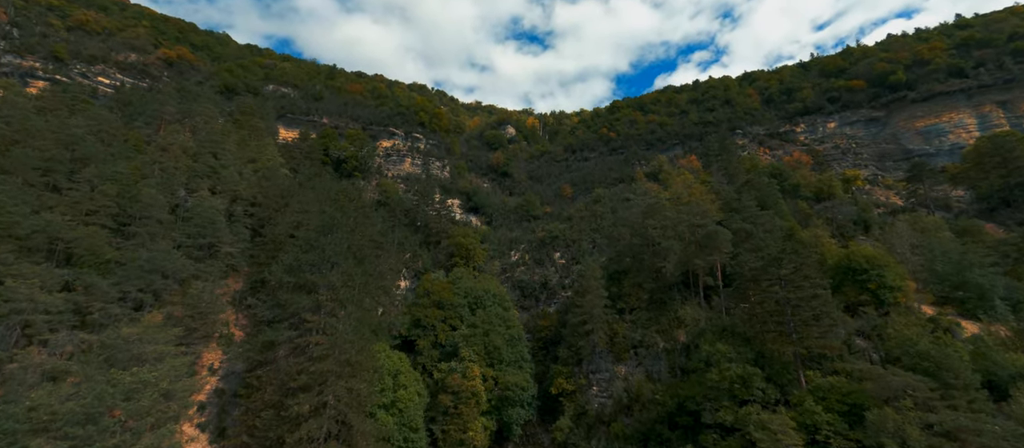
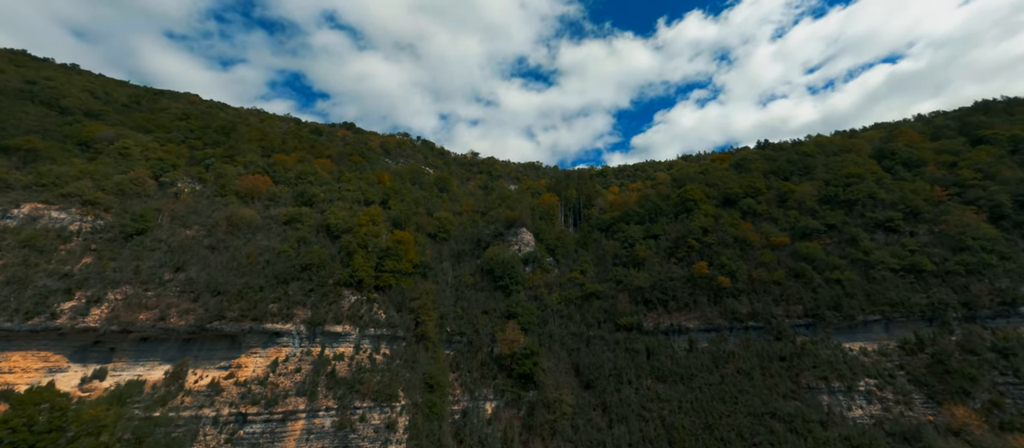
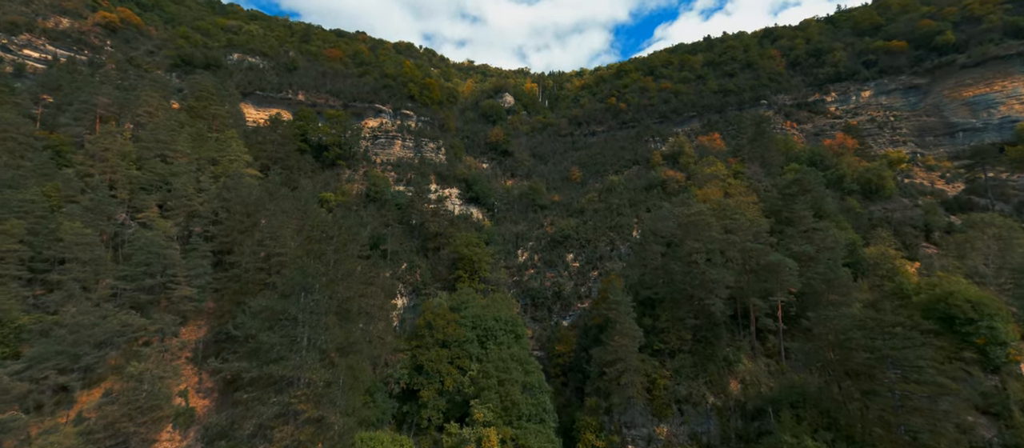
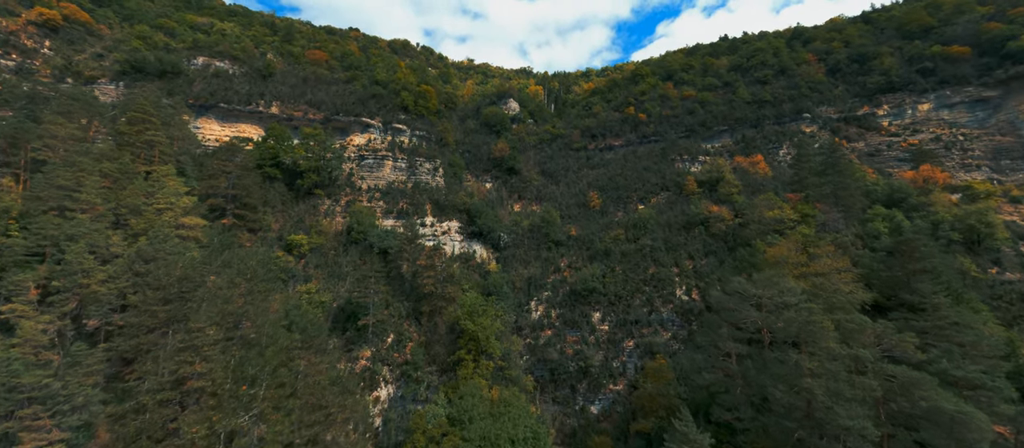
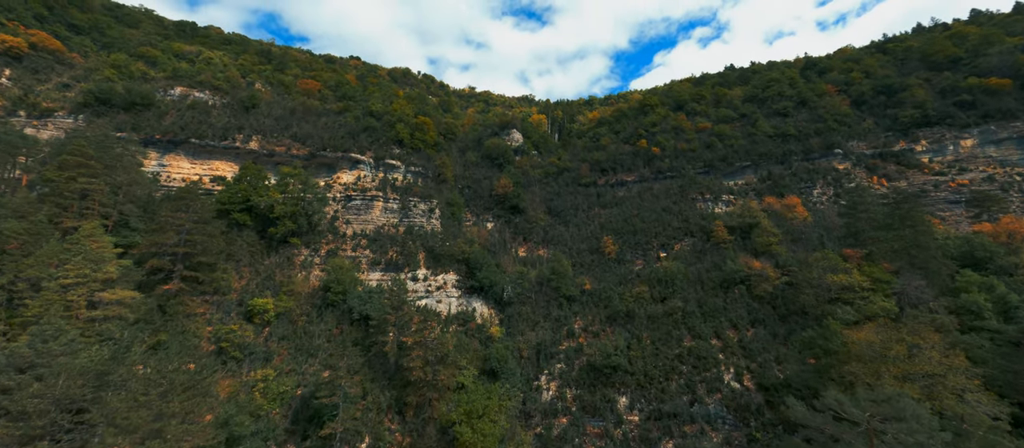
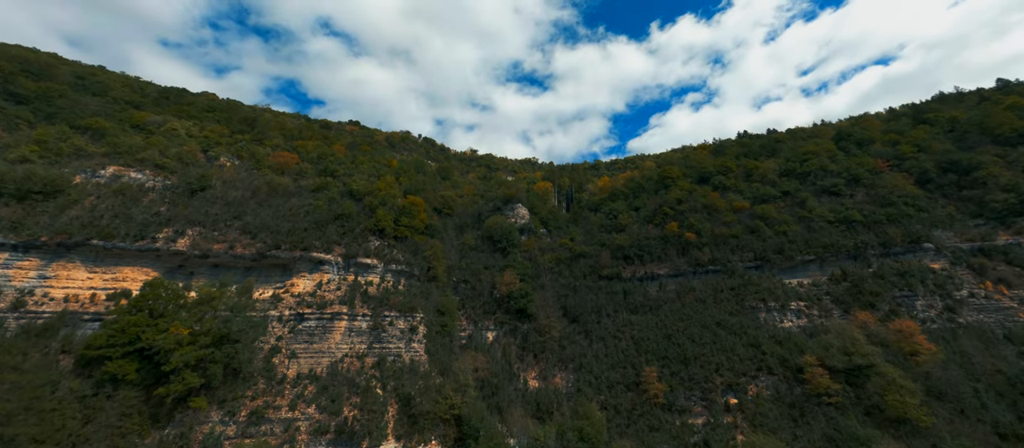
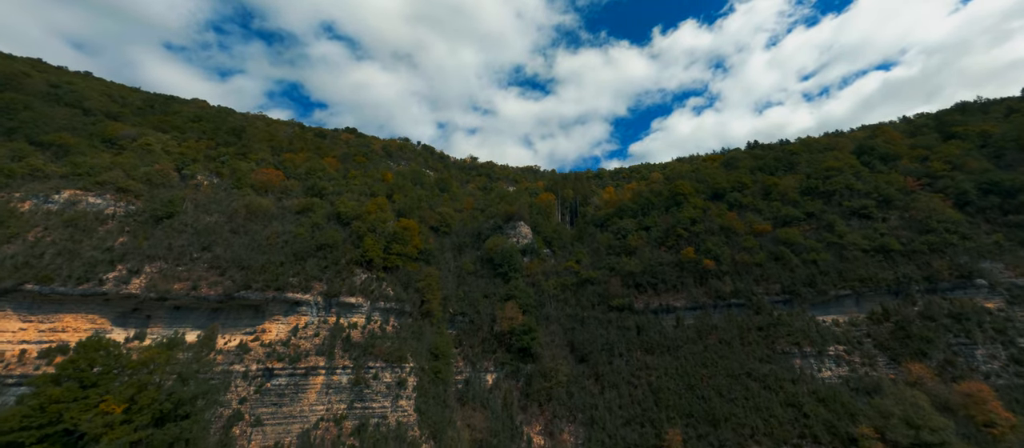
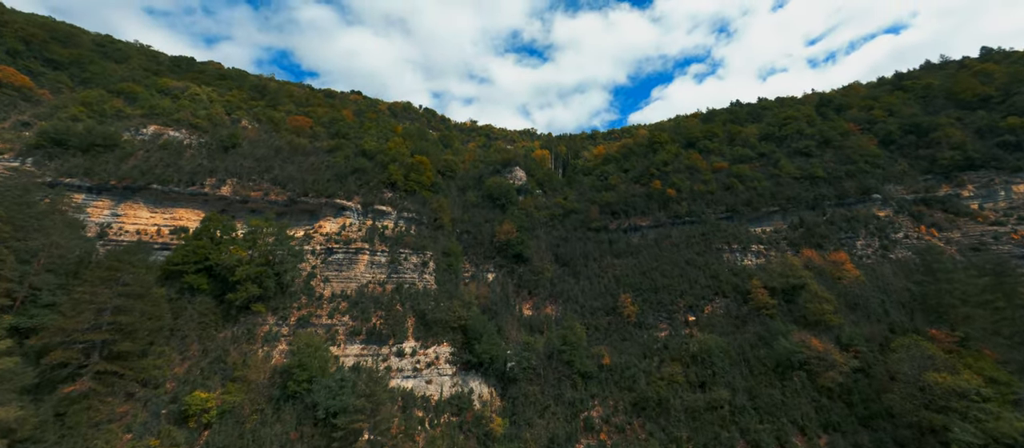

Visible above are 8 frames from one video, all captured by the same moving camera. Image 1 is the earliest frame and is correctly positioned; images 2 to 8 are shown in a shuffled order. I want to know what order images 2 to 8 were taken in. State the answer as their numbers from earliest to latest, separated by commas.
3, 4, 5, 8, 6, 7, 2
